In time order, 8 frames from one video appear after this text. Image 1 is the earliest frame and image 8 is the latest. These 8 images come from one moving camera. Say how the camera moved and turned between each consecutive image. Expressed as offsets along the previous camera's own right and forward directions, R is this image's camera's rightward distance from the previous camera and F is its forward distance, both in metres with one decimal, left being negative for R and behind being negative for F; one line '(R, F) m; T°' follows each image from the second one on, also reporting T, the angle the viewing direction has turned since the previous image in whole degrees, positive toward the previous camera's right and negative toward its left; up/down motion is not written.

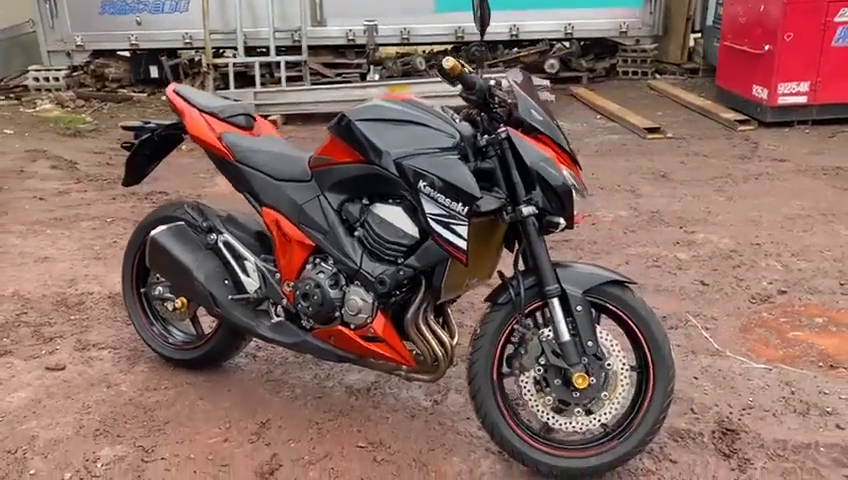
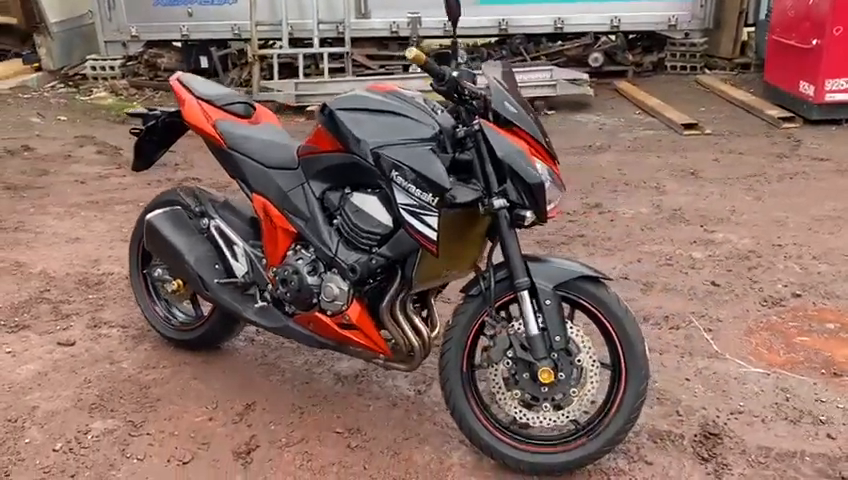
(+0.3, 0.0) m; -5°
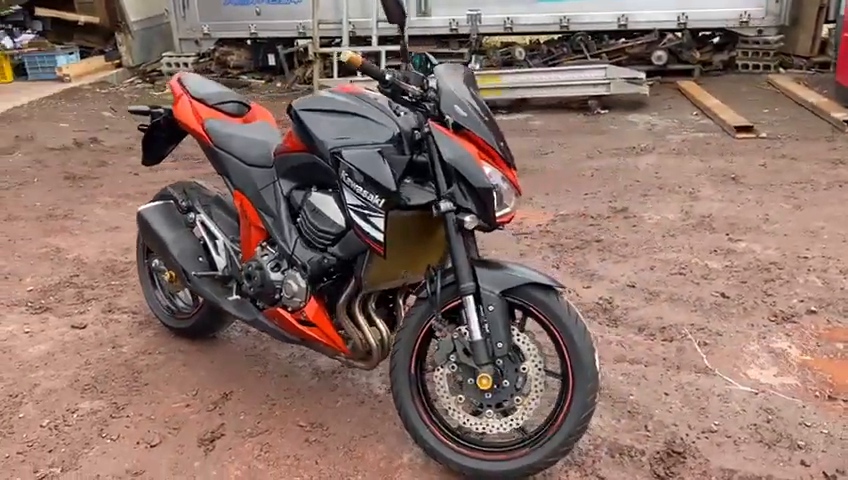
(+0.4, 0.0) m; -7°
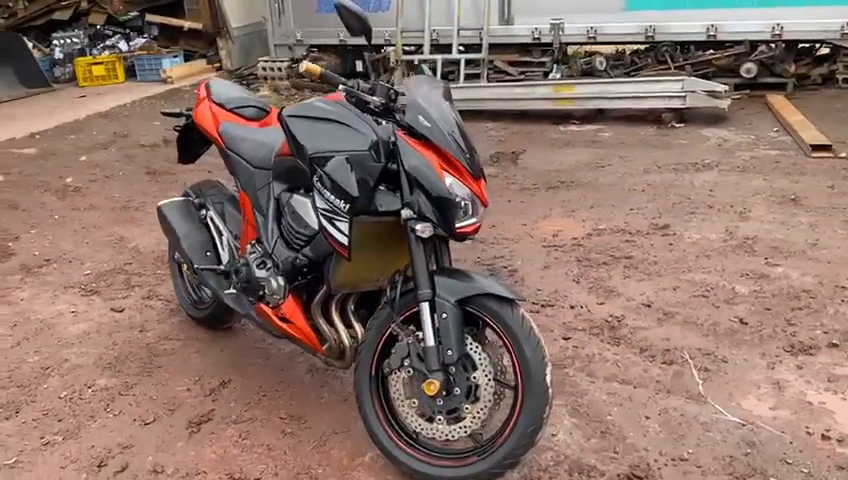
(+0.5, 0.0) m; -9°
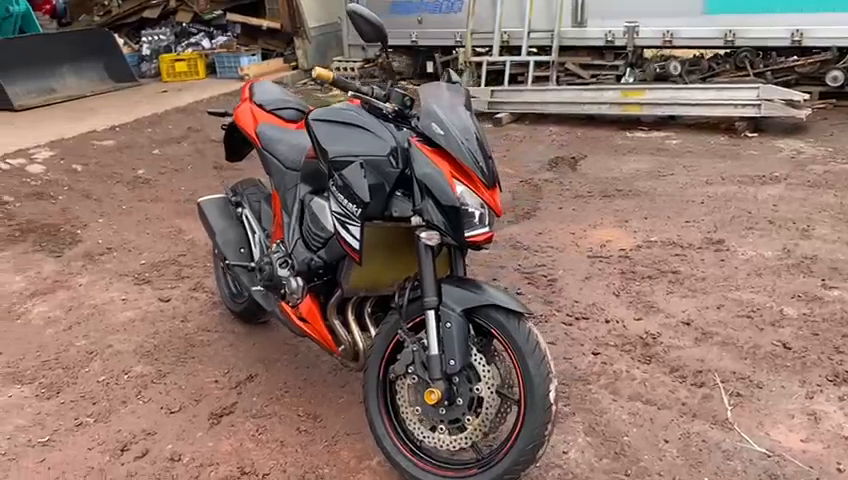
(+0.2, 0.0) m; -6°
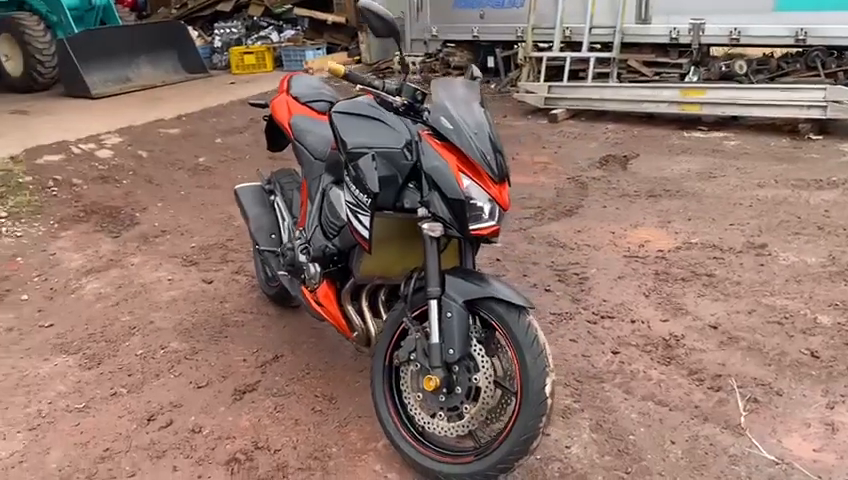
(+0.2, -0.1) m; -5°
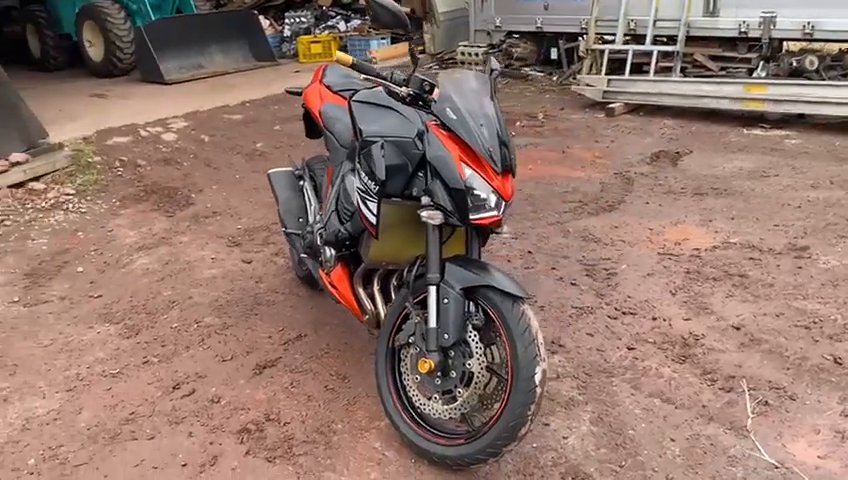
(+0.2, -0.1) m; -6°
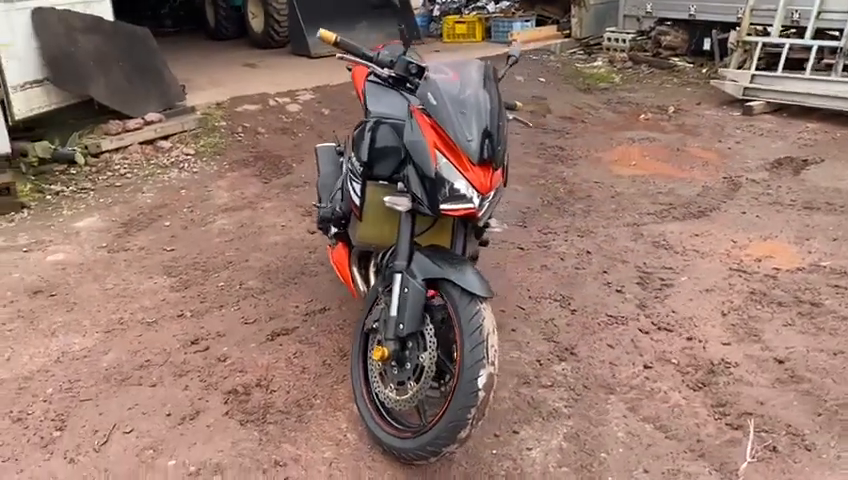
(+0.6, +0.1) m; -13°
